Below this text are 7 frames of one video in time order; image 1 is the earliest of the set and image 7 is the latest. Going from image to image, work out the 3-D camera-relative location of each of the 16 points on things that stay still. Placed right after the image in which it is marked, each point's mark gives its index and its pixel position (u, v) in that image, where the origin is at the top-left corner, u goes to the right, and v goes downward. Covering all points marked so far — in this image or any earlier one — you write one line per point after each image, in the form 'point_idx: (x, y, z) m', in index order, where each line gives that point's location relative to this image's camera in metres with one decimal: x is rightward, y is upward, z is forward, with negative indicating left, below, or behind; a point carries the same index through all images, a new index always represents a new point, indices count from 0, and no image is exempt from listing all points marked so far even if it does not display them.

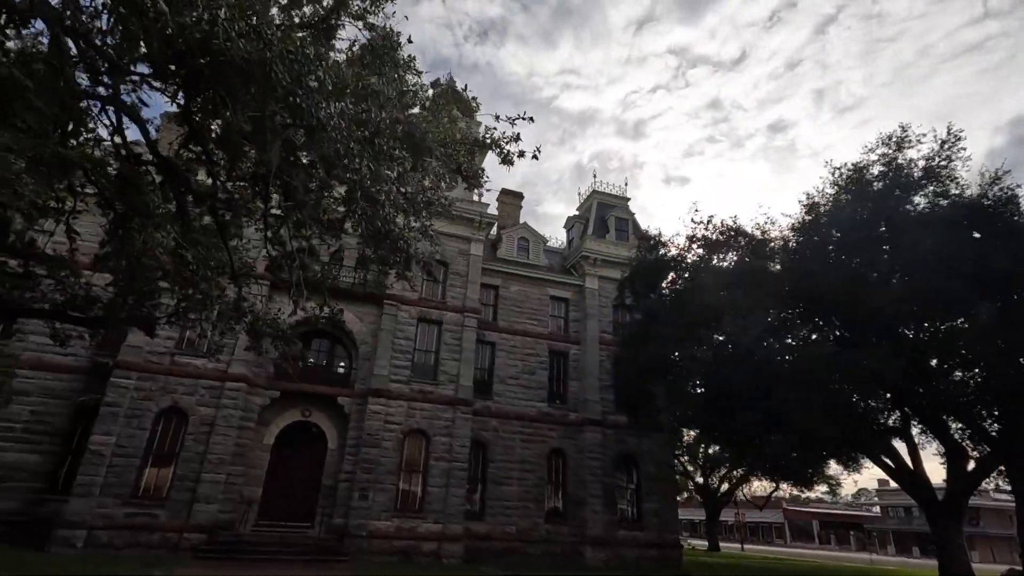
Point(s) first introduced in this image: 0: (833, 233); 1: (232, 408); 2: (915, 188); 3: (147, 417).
0: (+10.2, +1.8, +17.0) m
1: (-9.8, -4.2, +18.7) m
2: (+12.2, +3.0, +16.1) m
3: (-12.3, -4.3, +17.9) m
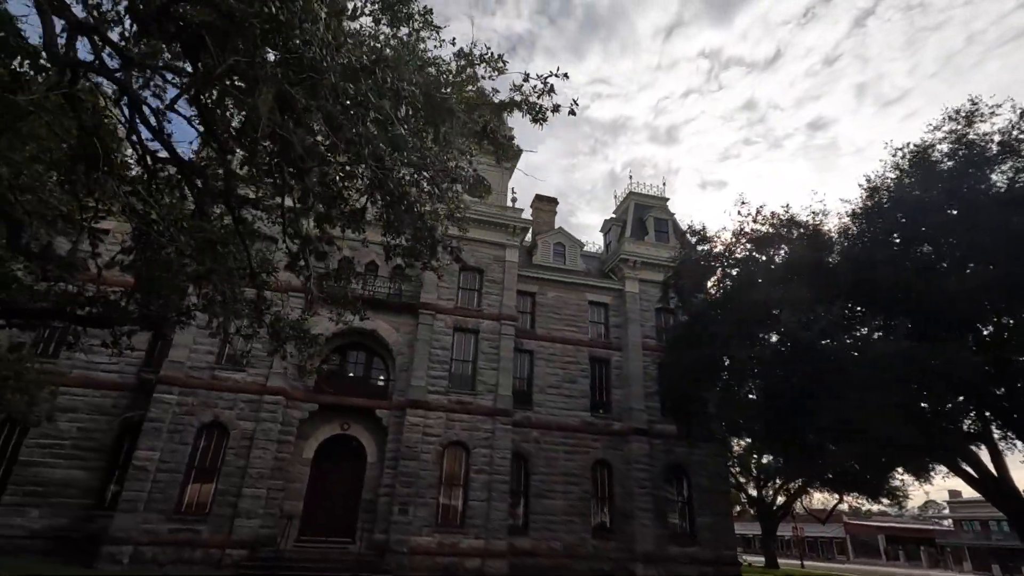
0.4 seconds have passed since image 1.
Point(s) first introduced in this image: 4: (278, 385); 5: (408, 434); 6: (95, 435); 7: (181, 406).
0: (+11.3, +2.0, +15.6) m
1: (-8.3, -4.6, +18.6) m
2: (+13.1, +3.3, +14.7) m
3: (-10.9, -4.8, +18.0) m
4: (-8.3, -3.5, +19.1) m
5: (-3.8, -5.3, +19.5) m
6: (-14.6, -5.1, +18.8) m
7: (-11.3, -4.0, +18.2) m
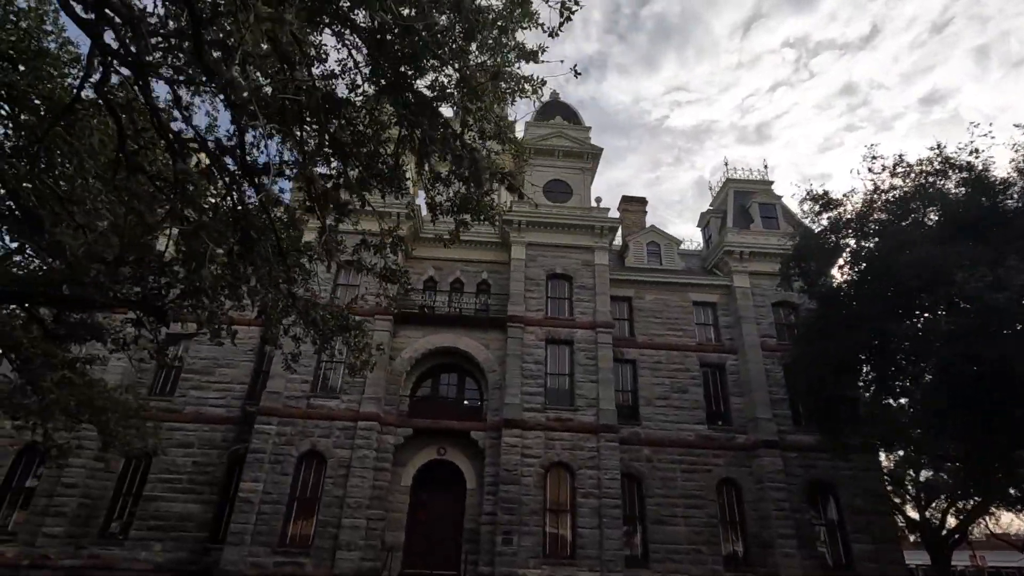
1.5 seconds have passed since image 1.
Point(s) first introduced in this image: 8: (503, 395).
0: (+13.3, +3.1, +12.2) m
1: (-4.9, -5.4, +18.0) m
2: (+14.9, +4.6, +11.0) m
3: (-7.5, -5.8, +17.9) m
4: (-4.9, -4.3, +18.6) m
5: (-0.2, -5.7, +18.2) m
6: (-11.0, -6.5, +19.2) m
7: (-7.9, -5.1, +18.2) m
8: (-0.3, -3.8, +19.2) m
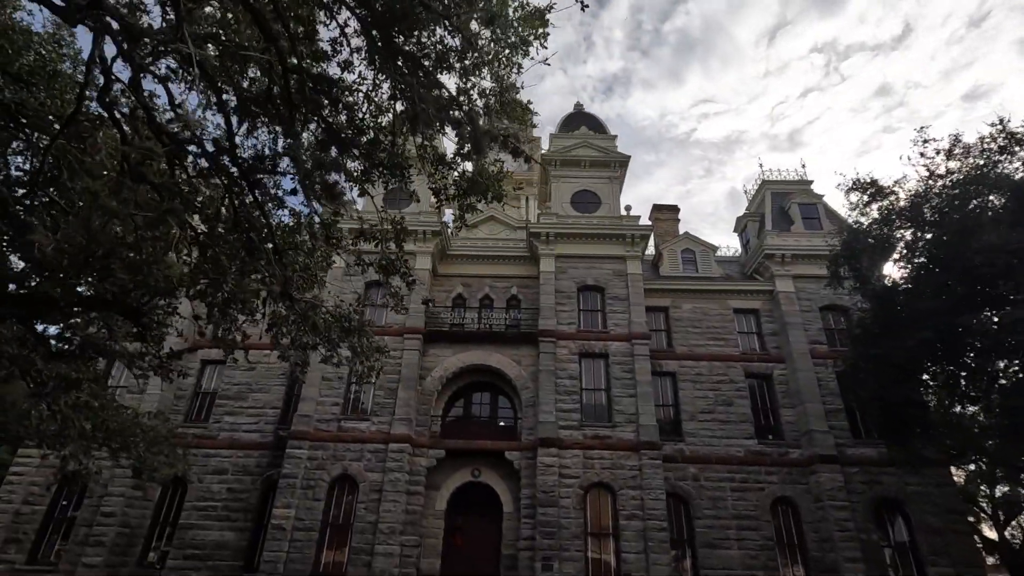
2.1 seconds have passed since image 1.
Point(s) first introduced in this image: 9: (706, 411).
0: (+13.8, +3.5, +10.9) m
1: (-3.7, -6.0, +17.5) m
2: (+15.2, +5.1, +9.7) m
3: (-6.2, -6.5, +17.5) m
4: (-3.7, -4.9, +18.1) m
5: (+1.0, -6.1, +17.3) m
6: (-9.7, -7.4, +19.0) m
7: (-6.7, -5.8, +17.9) m
8: (+0.9, -4.3, +18.5) m
9: (+7.0, -4.5, +19.3) m
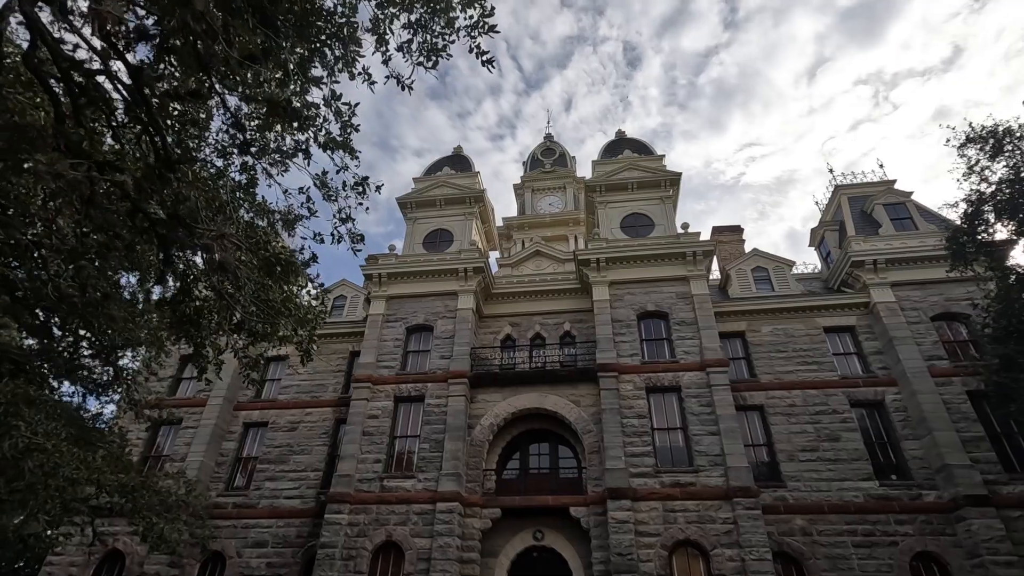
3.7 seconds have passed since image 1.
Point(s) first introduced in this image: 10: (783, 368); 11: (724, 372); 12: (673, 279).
0: (+14.2, +4.5, +8.1) m
1: (-1.8, -7.1, +15.2) m
2: (+15.3, +6.3, +7.0) m
3: (-4.3, -7.8, +15.4) m
4: (-1.8, -6.0, +16.0) m
5: (+2.9, -6.8, +14.6) m
6: (-7.4, -9.1, +17.2) m
7: (-4.7, -7.1, +15.9) m
8: (+2.7, -5.1, +16.0) m
9: (+8.9, -4.9, +16.1) m
10: (+8.9, -2.6, +17.7) m
11: (+6.6, -2.6, +16.7) m
12: (+5.7, +0.3, +18.9) m
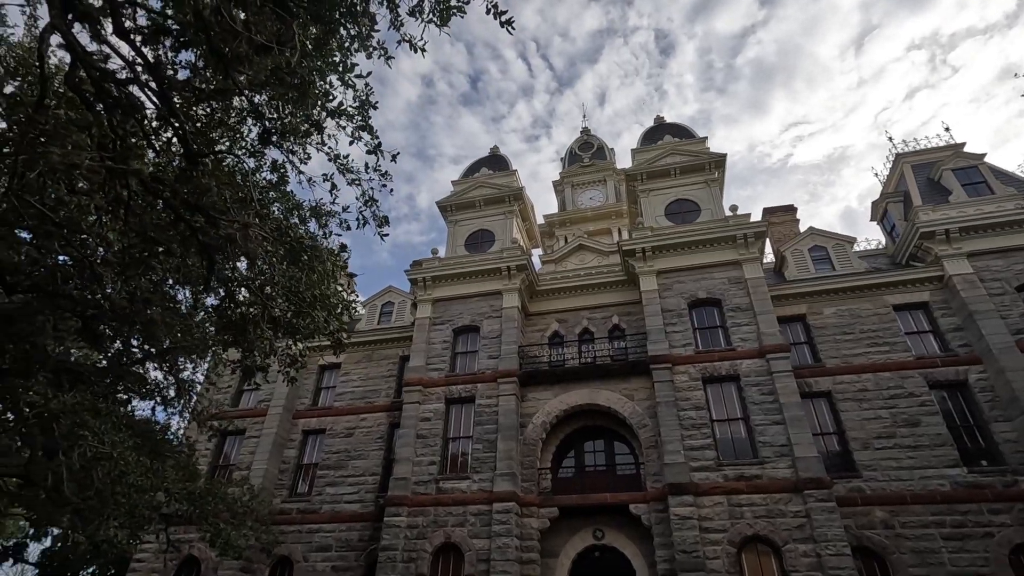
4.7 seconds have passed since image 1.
0: (+14.5, +5.4, +6.7) m
1: (-0.1, -7.0, +15.1) m
2: (+15.4, +7.3, +5.5) m
3: (-2.6, -7.8, +15.4) m
4: (-0.1, -5.9, +15.8) m
5: (+4.4, -6.5, +14.0) m
6: (-5.5, -9.3, +17.5) m
7: (-3.0, -7.2, +16.0) m
8: (+4.3, -4.8, +15.4) m
9: (+10.5, -4.2, +15.1) m
10: (+10.5, -1.9, +16.7) m
11: (+8.1, -2.1, +15.8) m
12: (+7.2, +0.8, +18.2) m
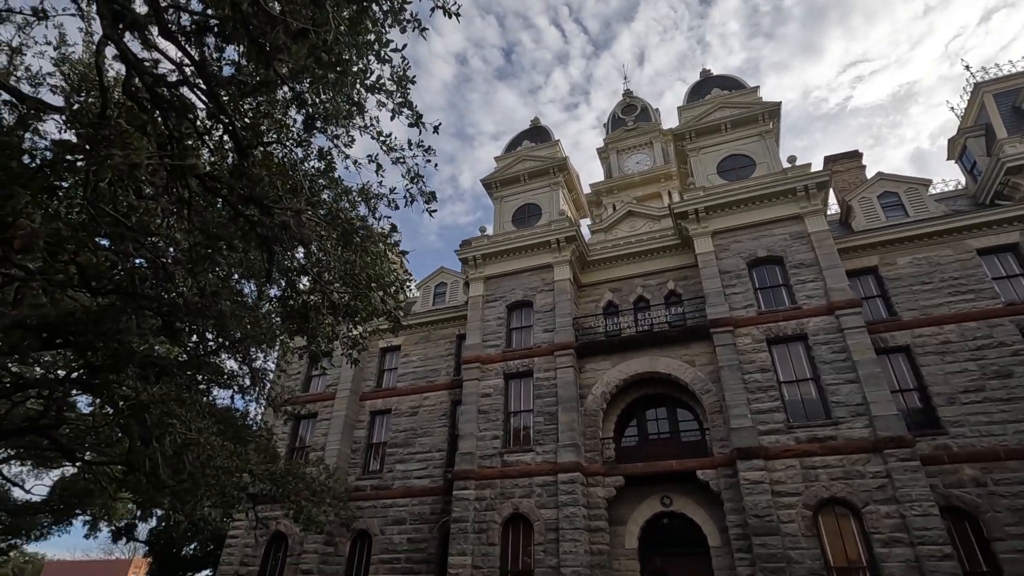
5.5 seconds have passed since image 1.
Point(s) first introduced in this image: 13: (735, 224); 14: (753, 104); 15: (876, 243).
0: (+14.6, +6.7, +5.0) m
1: (+1.8, -6.2, +15.3) m
2: (+15.3, +8.6, +3.6) m
3: (-0.5, -7.2, +15.9) m
4: (+1.8, -5.1, +15.9) m
5: (+6.2, -5.4, +13.8) m
6: (-3.1, -8.8, +18.2) m
7: (-1.0, -6.6, +16.5) m
8: (+6.1, -3.7, +15.1) m
9: (+12.1, -2.7, +14.1) m
10: (+12.1, -0.4, +15.6) m
11: (+9.6, -0.7, +15.0) m
12: (+8.8, +2.2, +17.3) m
13: (+7.4, +2.1, +17.7) m
14: (+9.0, +6.9, +20.0) m
15: (+11.4, +1.4, +16.8) m
